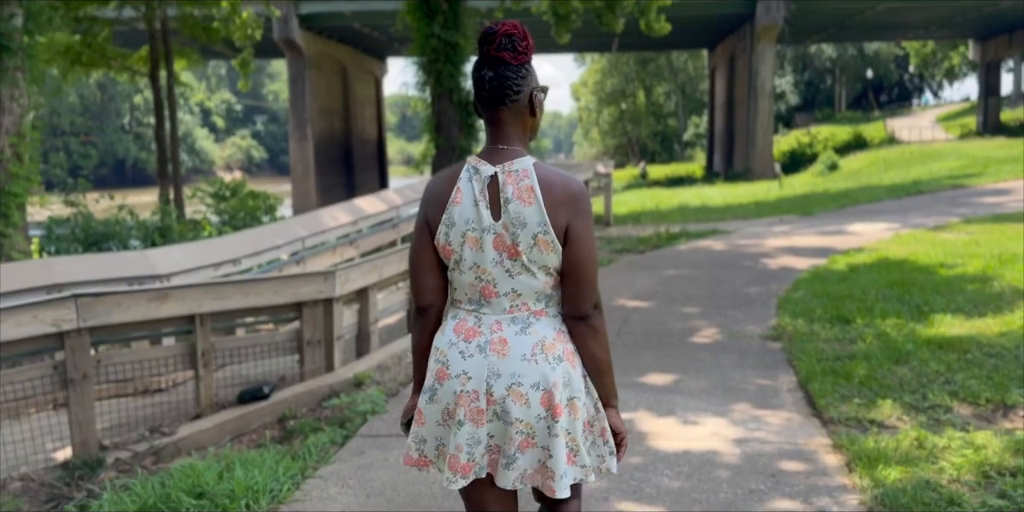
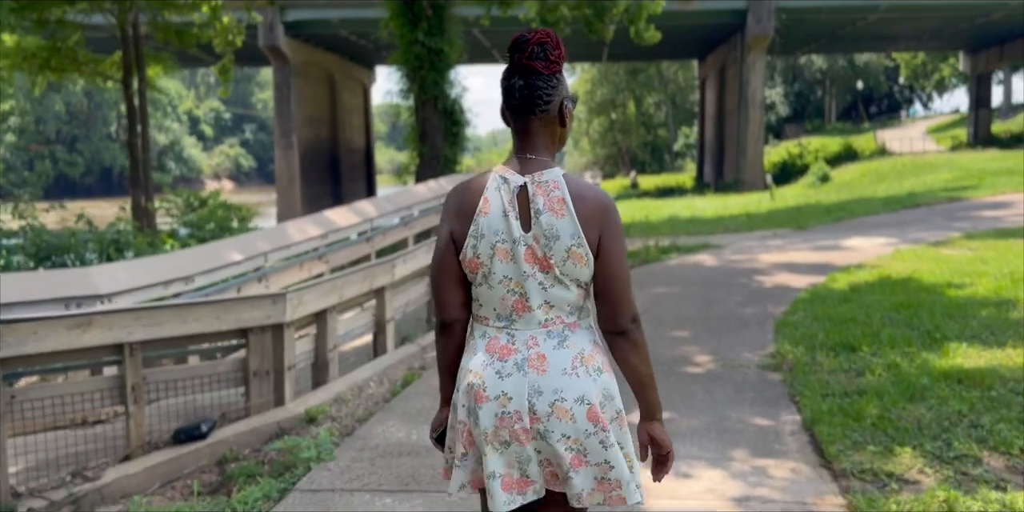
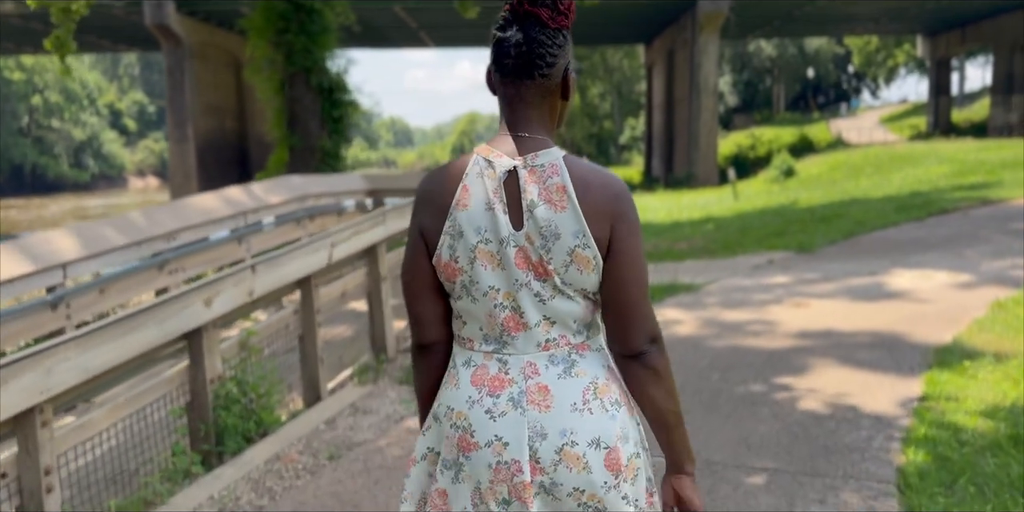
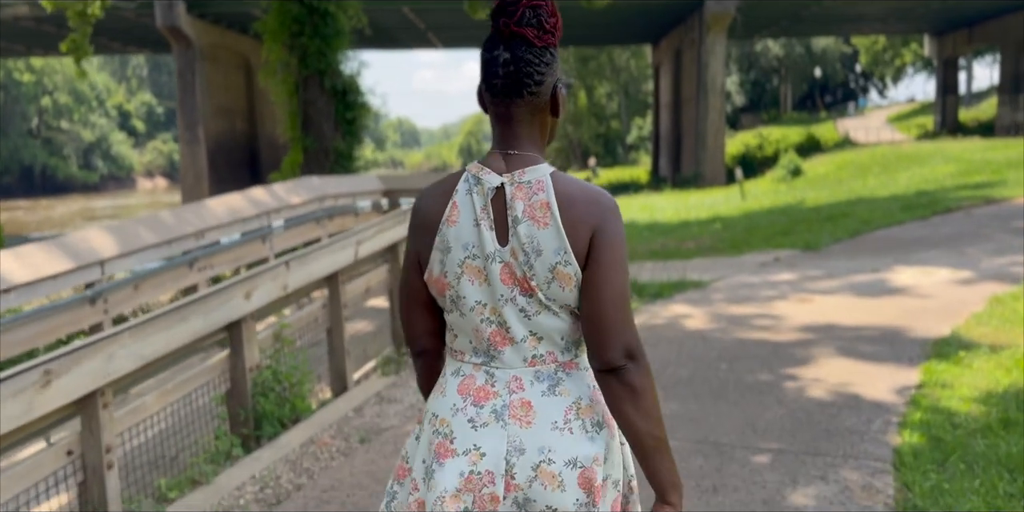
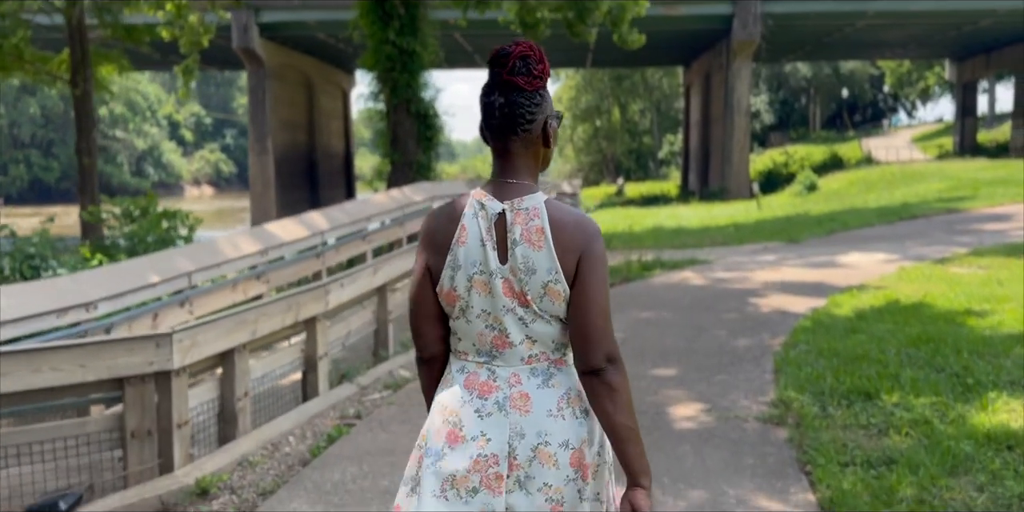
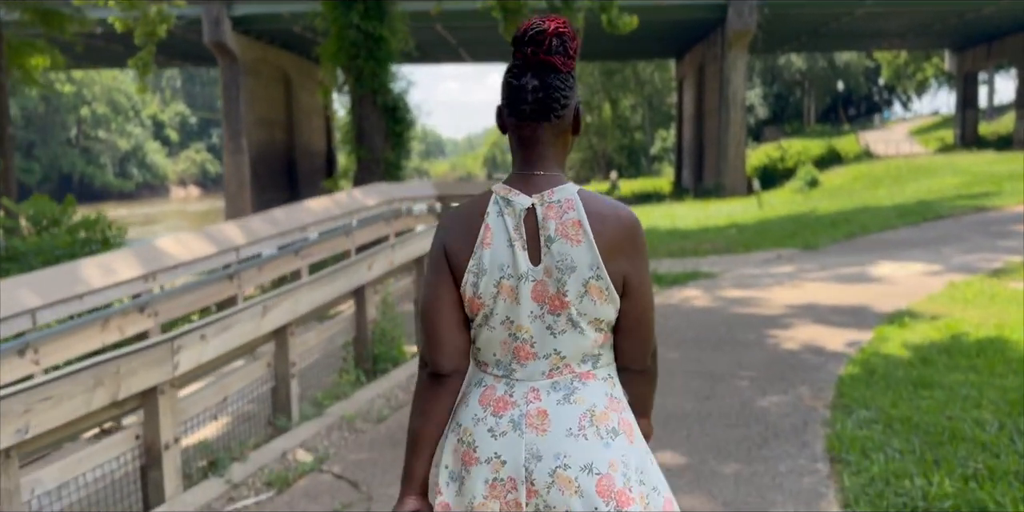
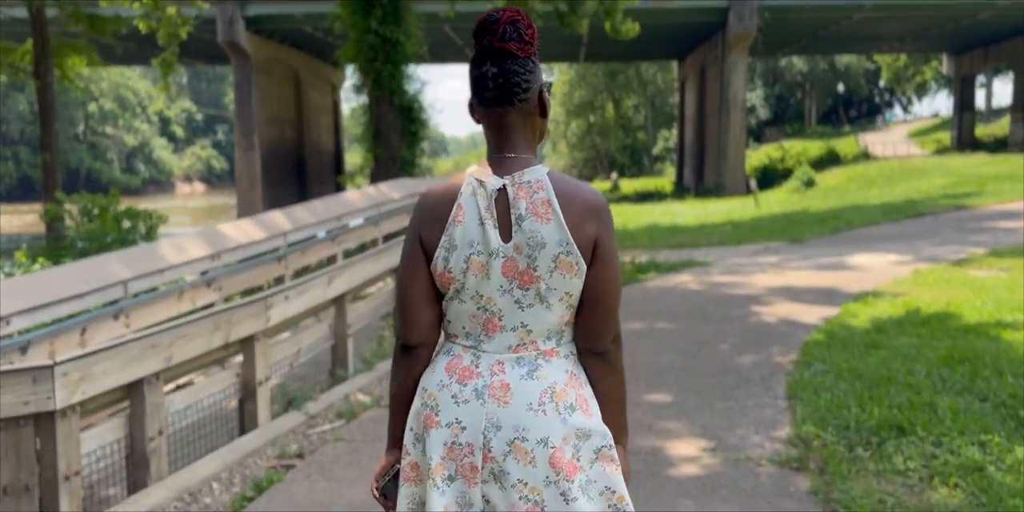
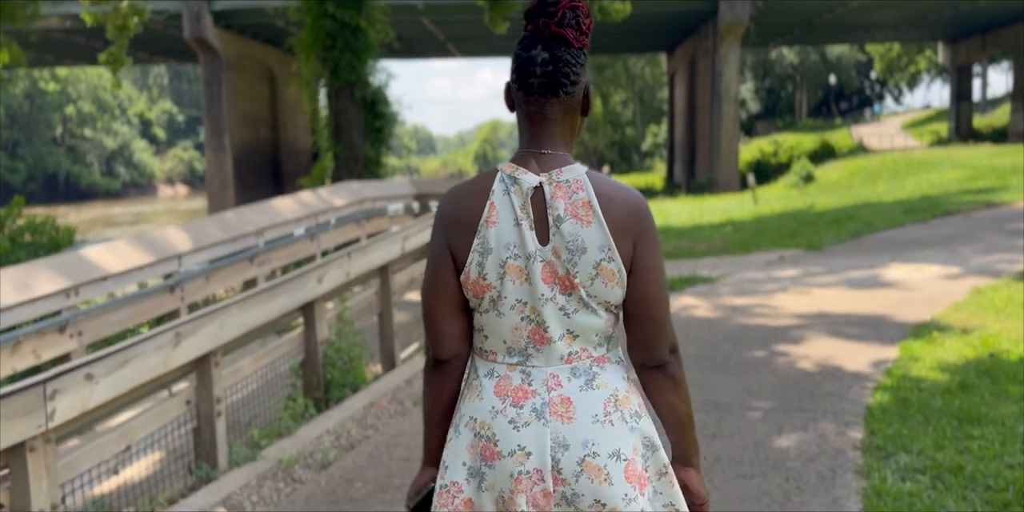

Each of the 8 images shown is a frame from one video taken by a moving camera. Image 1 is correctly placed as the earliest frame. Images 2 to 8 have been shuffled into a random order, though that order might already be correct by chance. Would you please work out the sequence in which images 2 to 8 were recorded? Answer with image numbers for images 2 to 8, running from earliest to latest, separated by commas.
2, 5, 7, 6, 8, 4, 3
